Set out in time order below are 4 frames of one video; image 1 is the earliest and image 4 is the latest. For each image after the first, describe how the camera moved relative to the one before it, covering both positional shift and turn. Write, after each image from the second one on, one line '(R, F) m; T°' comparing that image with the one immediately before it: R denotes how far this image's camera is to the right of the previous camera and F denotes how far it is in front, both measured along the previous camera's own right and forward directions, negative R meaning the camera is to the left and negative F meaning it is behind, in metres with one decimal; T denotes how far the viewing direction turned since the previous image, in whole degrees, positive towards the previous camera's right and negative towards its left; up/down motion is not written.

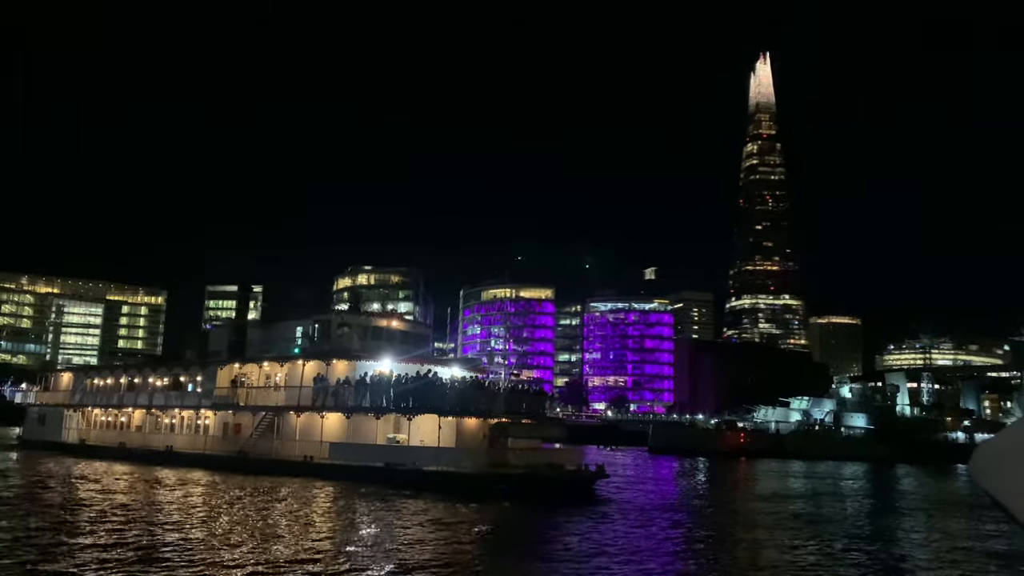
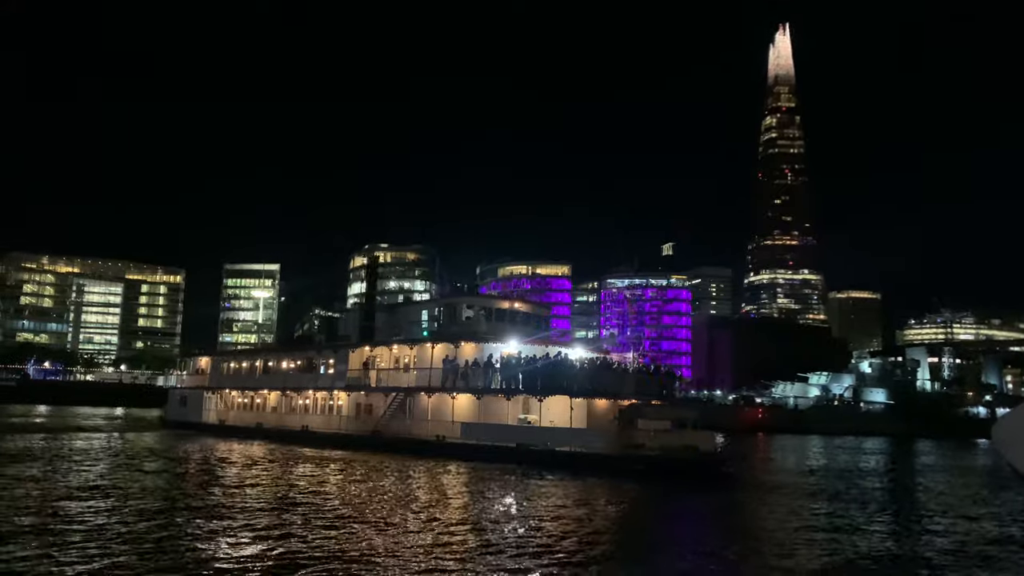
(-2.1, -0.2) m; -2°
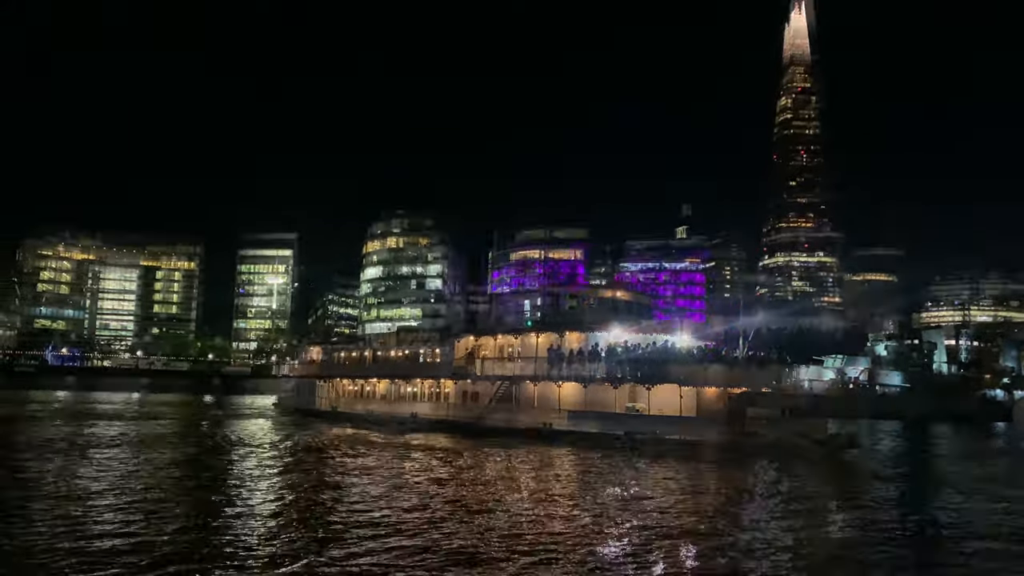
(-1.7, -0.2) m; -2°
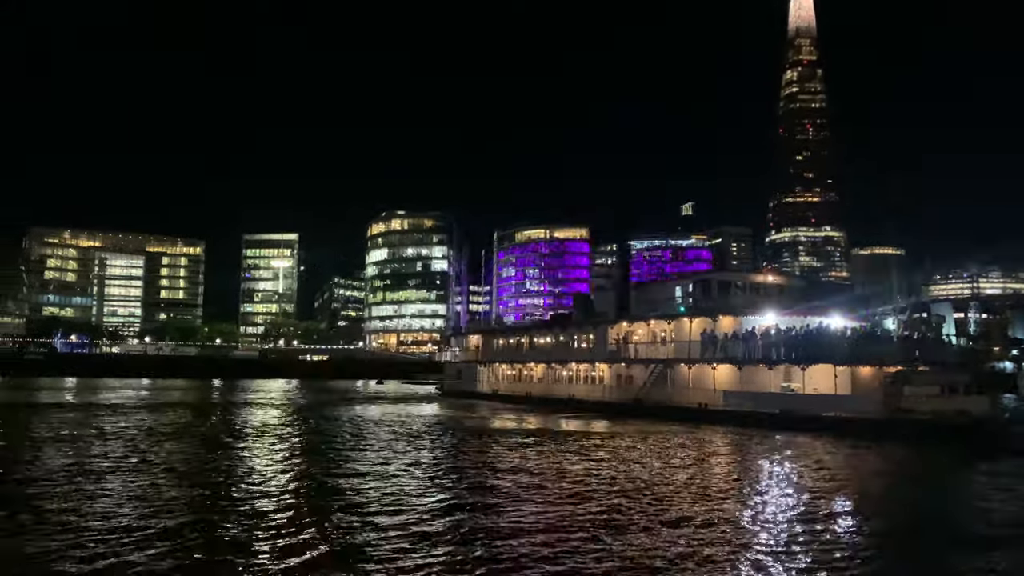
(+1.7, -0.2) m; 0°
